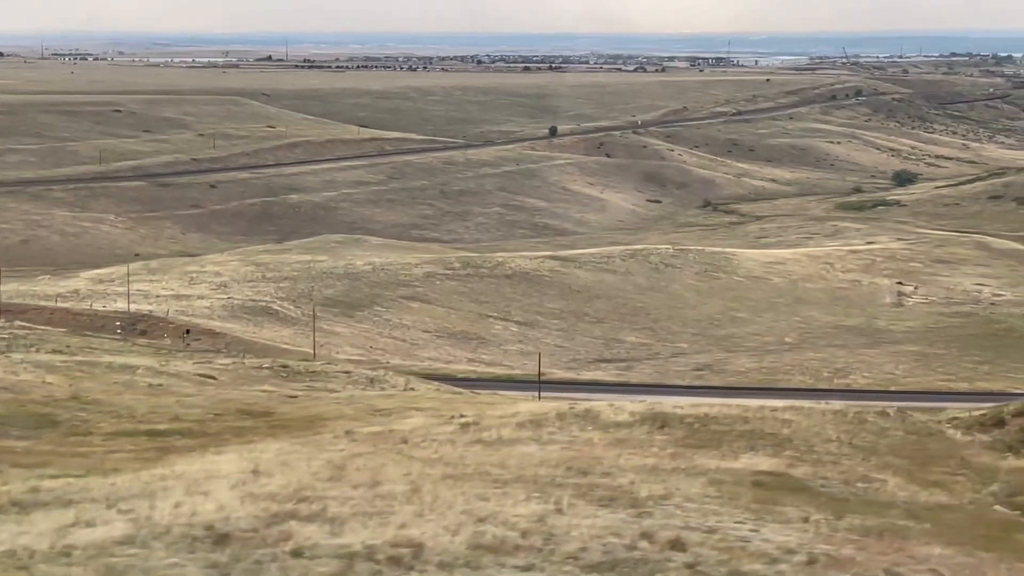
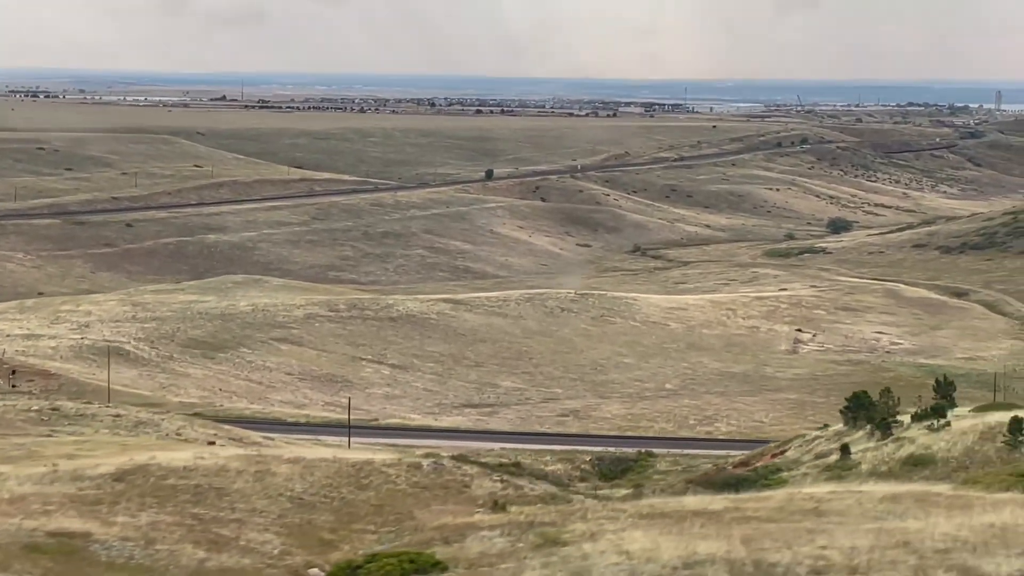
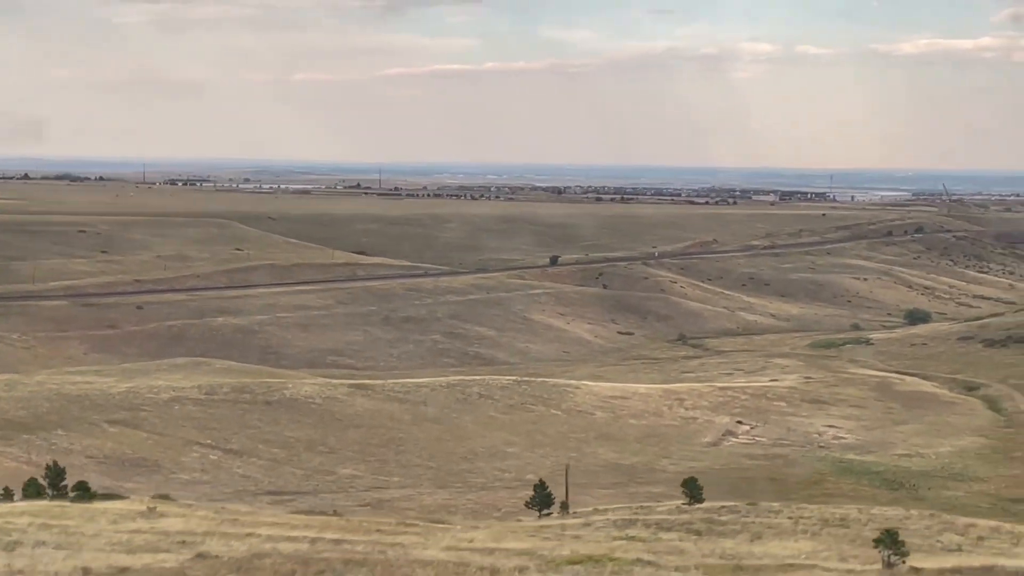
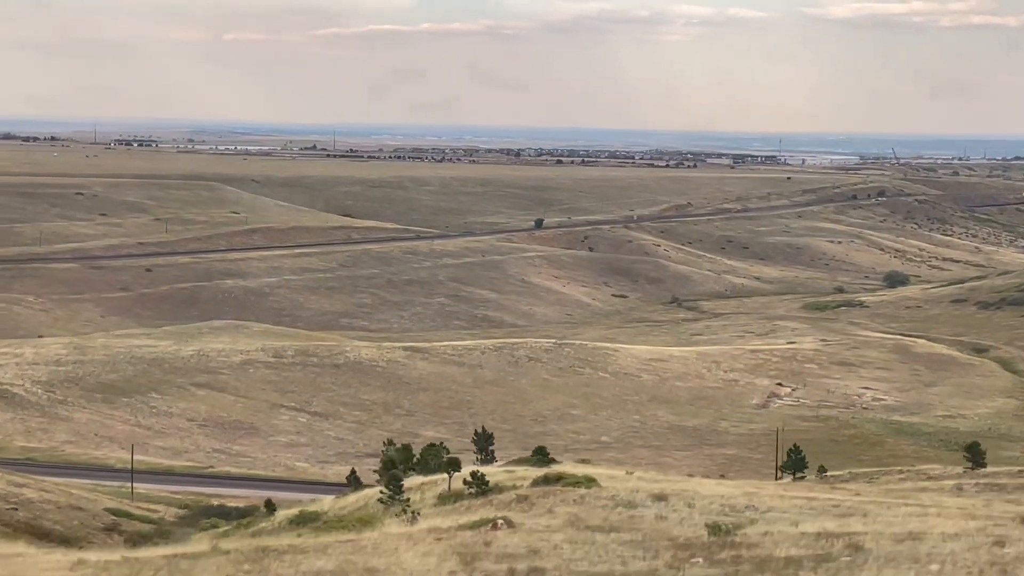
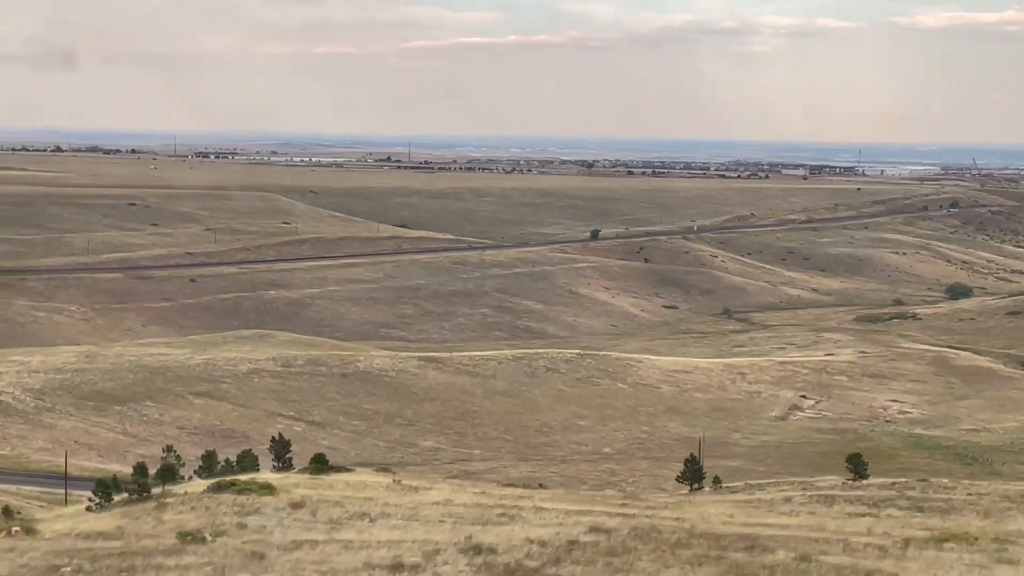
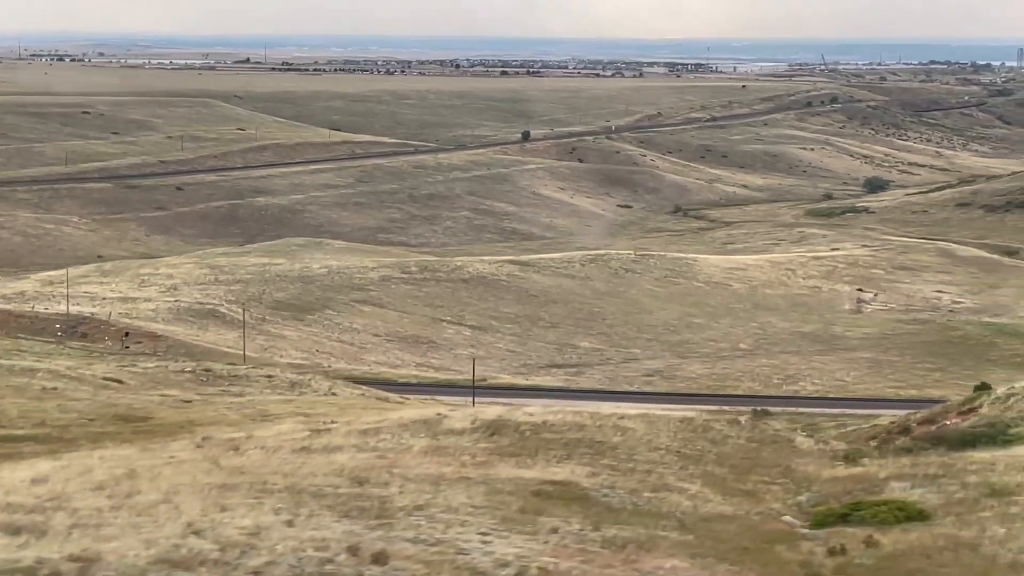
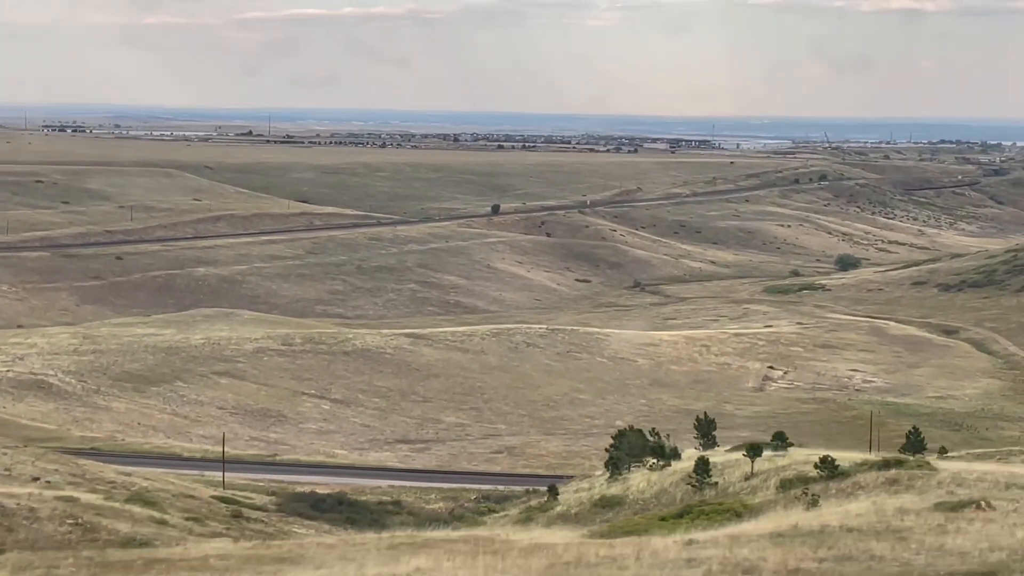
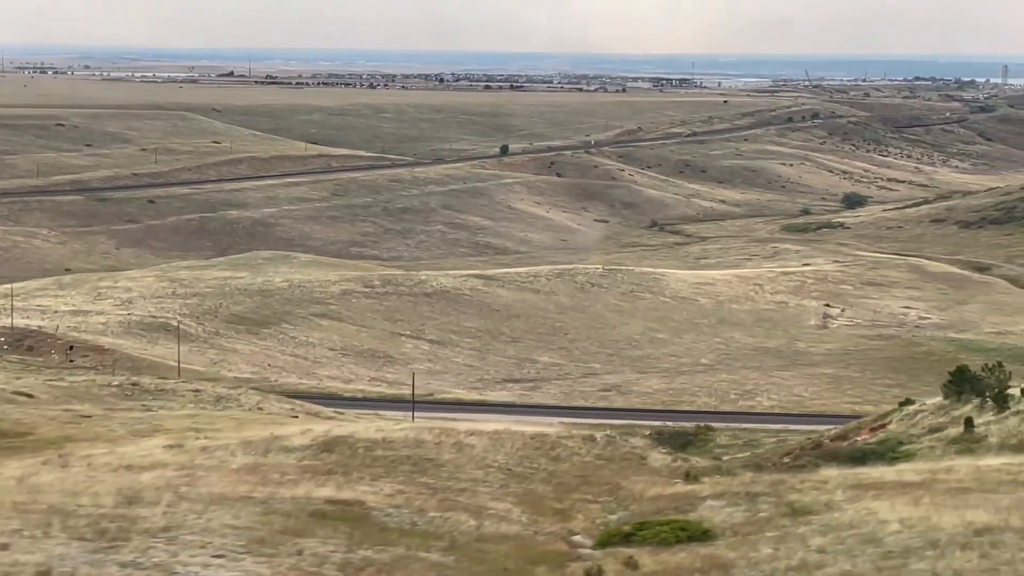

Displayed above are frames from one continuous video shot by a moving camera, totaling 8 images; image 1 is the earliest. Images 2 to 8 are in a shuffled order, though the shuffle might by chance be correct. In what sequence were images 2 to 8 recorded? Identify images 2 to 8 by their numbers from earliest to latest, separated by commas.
6, 8, 2, 7, 4, 5, 3
